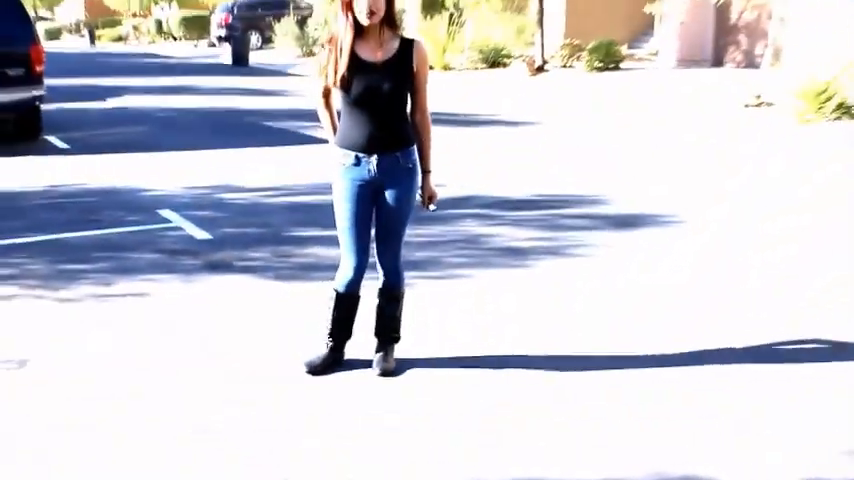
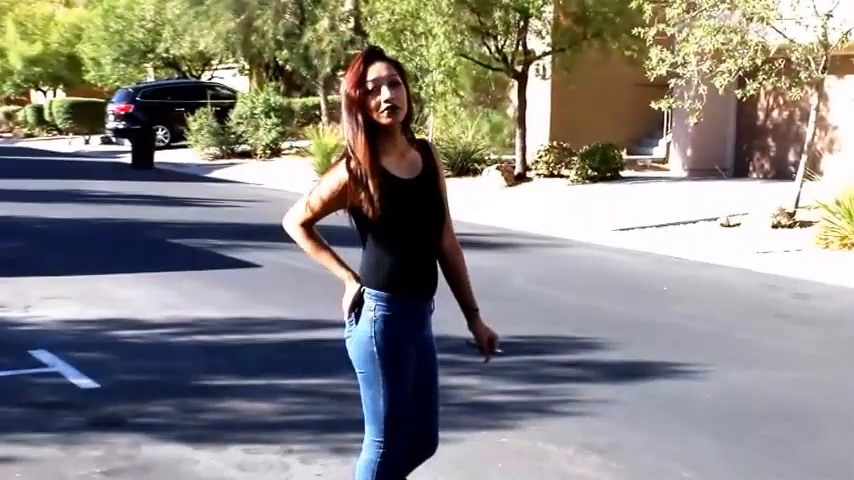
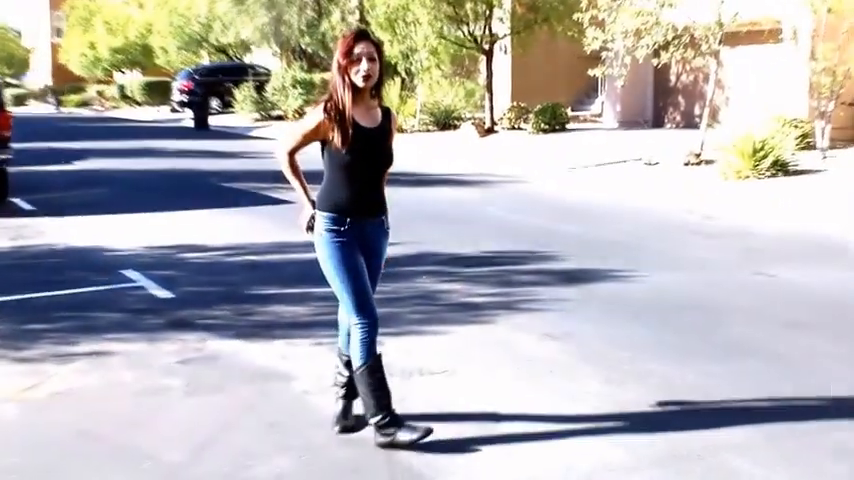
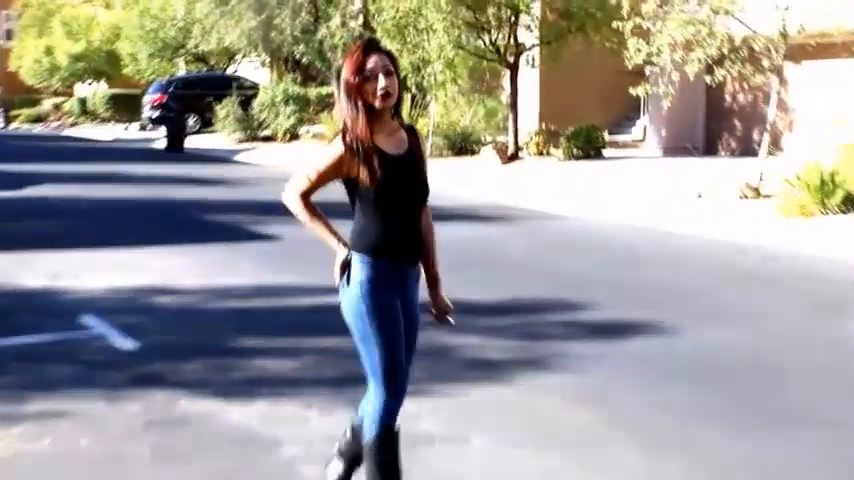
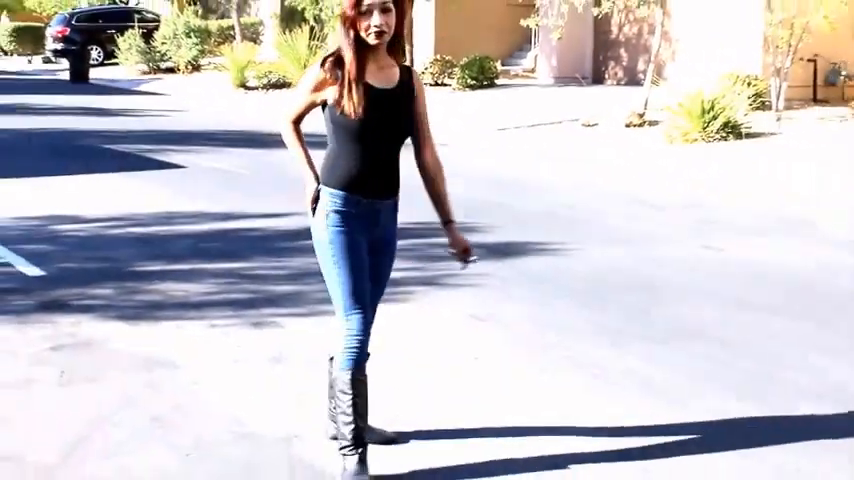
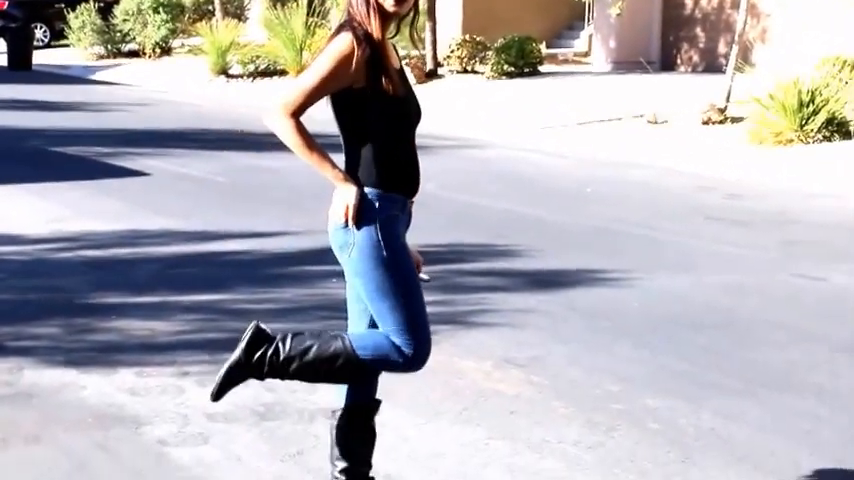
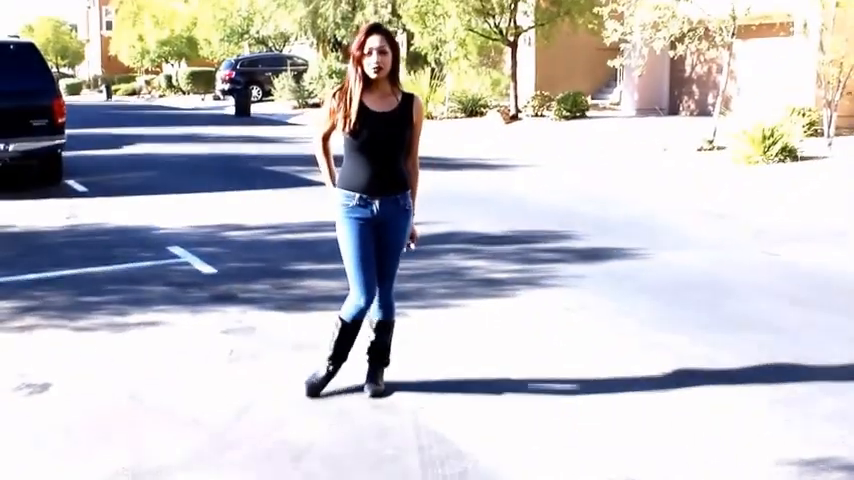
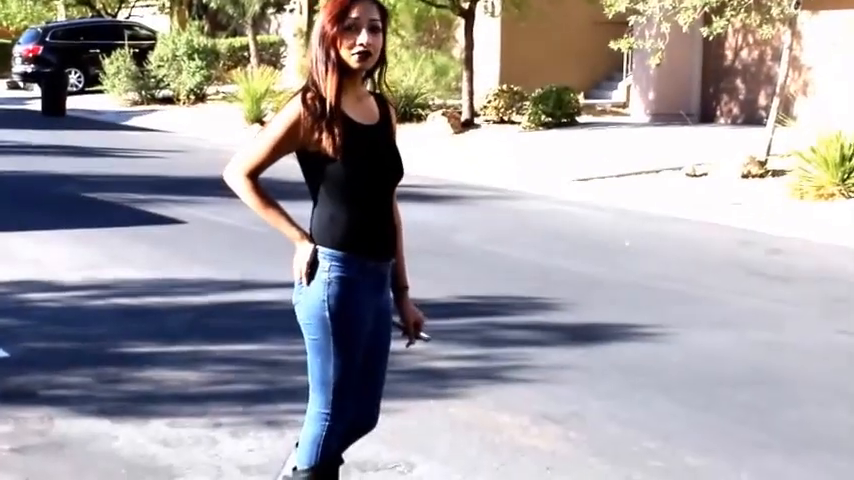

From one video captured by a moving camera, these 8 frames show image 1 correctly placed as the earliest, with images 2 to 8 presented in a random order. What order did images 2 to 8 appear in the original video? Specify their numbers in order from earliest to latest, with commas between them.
7, 3, 4, 2, 8, 6, 5
